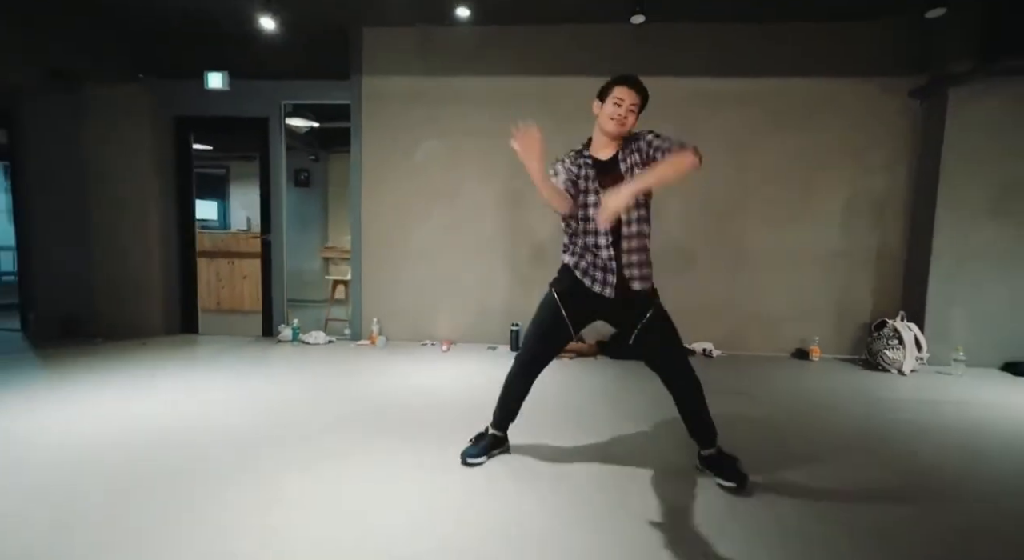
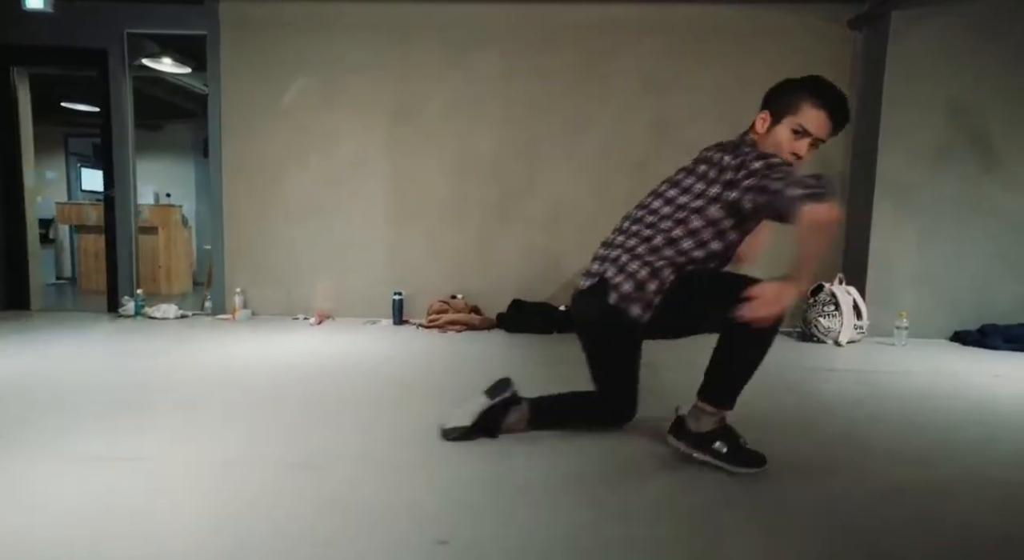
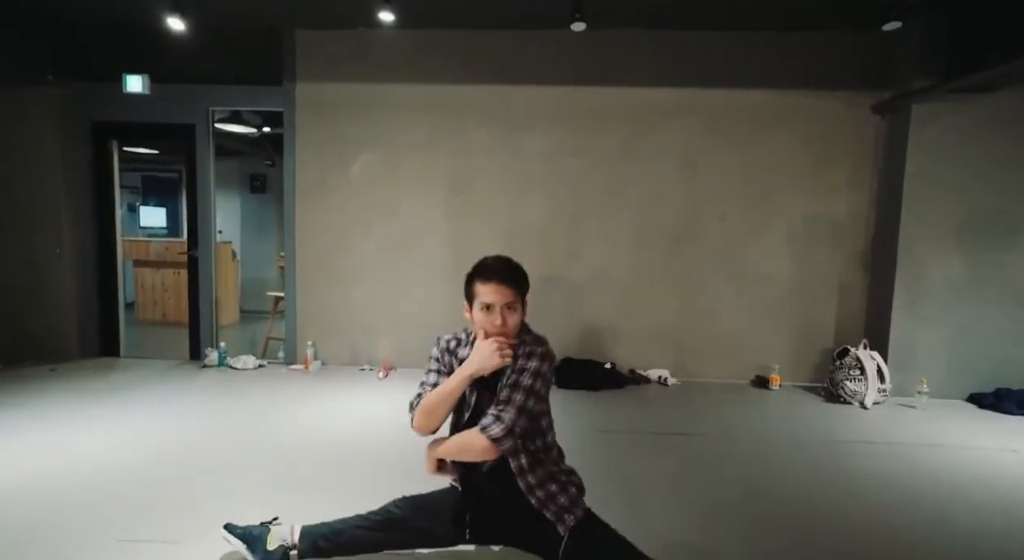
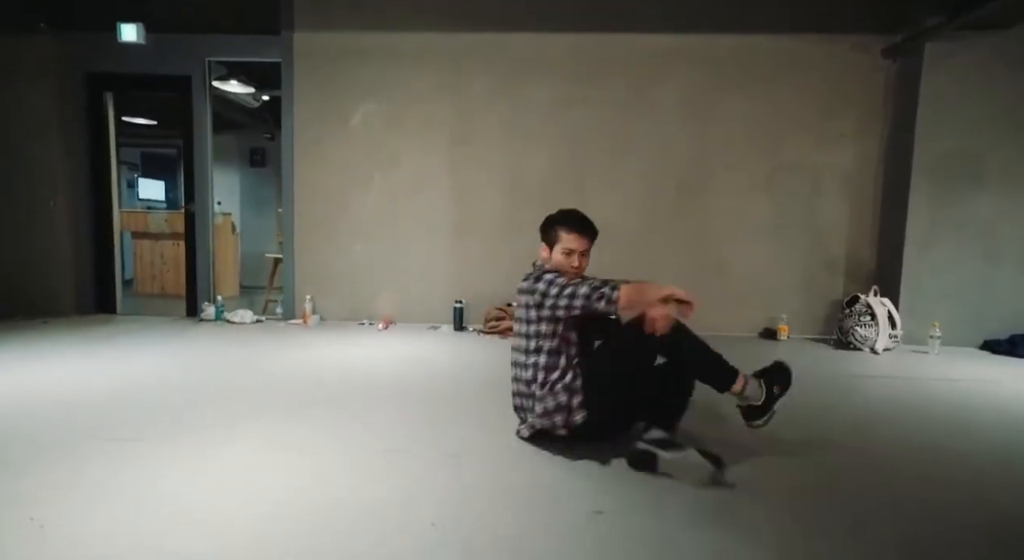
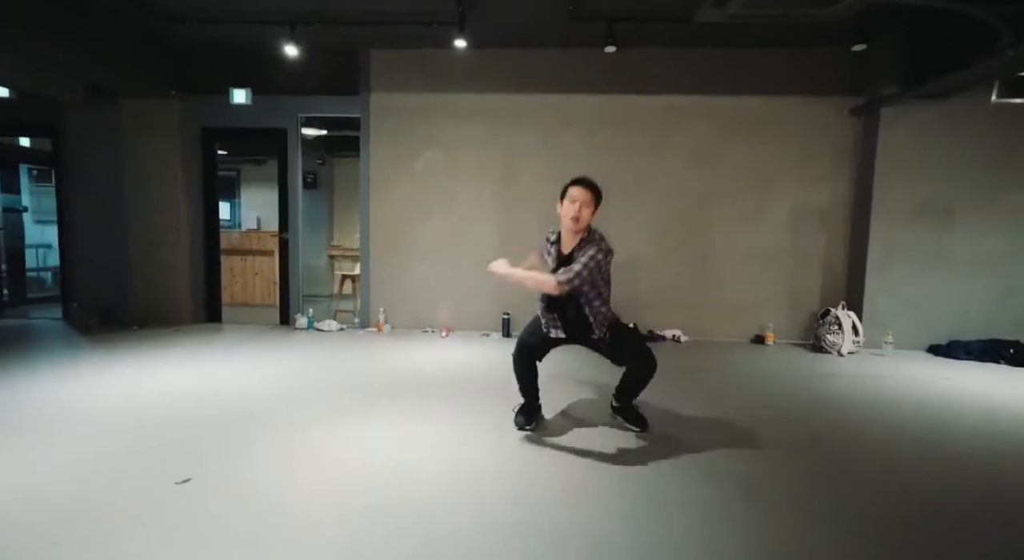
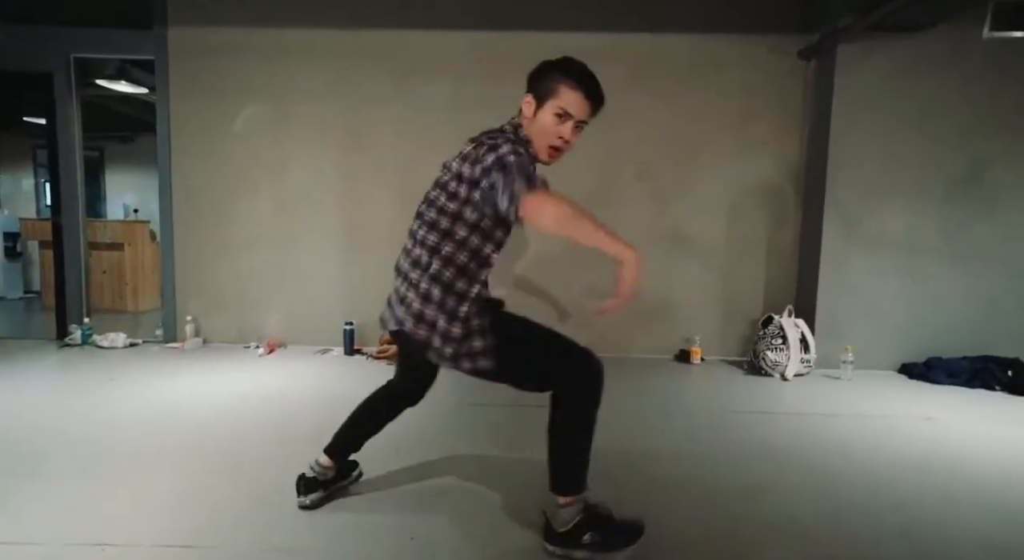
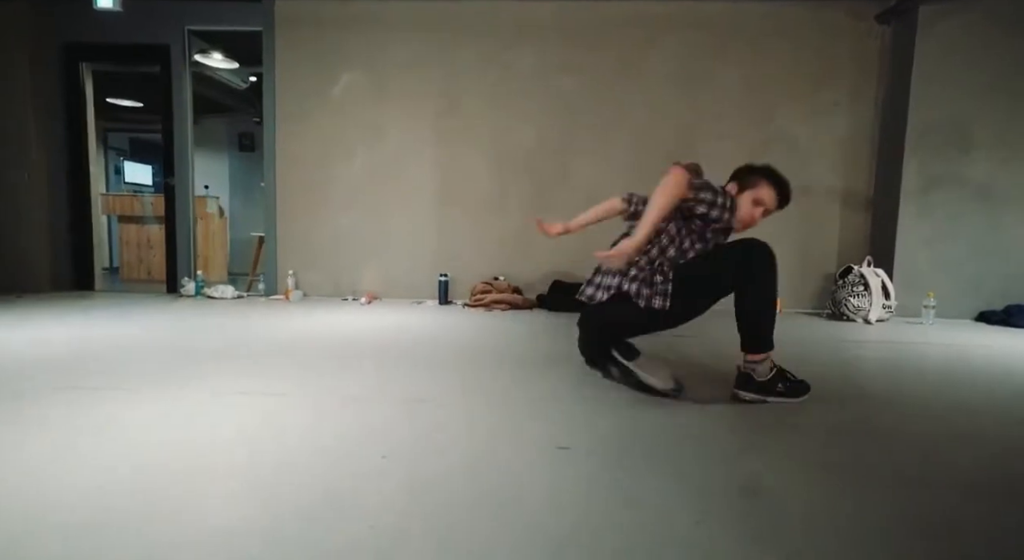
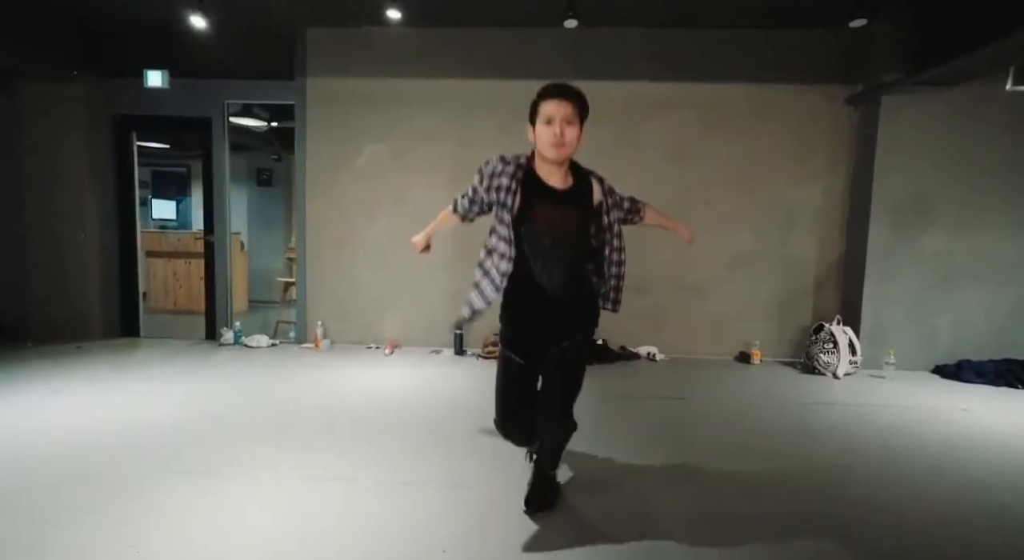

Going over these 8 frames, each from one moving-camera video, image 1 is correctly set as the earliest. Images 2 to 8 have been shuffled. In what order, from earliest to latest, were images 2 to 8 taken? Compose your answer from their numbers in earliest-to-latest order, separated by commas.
5, 8, 3, 4, 7, 2, 6
